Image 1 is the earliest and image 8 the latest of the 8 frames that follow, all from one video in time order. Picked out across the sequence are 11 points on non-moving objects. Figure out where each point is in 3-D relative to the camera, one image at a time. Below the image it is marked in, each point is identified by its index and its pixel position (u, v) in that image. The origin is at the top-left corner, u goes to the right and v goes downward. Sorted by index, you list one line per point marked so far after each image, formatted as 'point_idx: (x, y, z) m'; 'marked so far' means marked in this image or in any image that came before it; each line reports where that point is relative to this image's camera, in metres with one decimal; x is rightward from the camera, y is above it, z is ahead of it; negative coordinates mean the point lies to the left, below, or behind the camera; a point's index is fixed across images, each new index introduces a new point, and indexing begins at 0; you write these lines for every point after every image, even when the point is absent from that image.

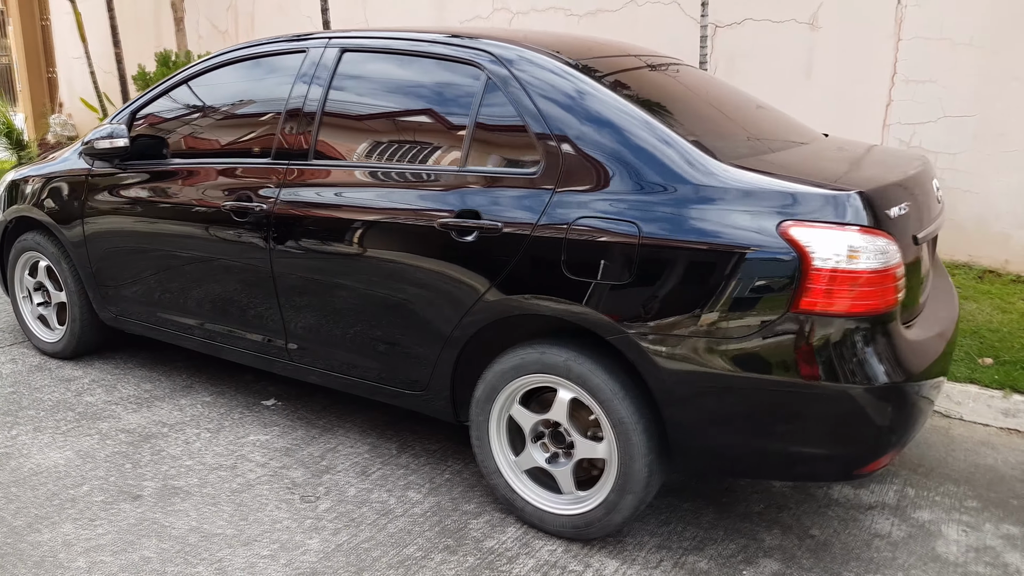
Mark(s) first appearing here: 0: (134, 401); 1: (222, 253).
0: (-1.7, -0.5, +3.7) m
1: (-1.1, +0.2, +3.3) m
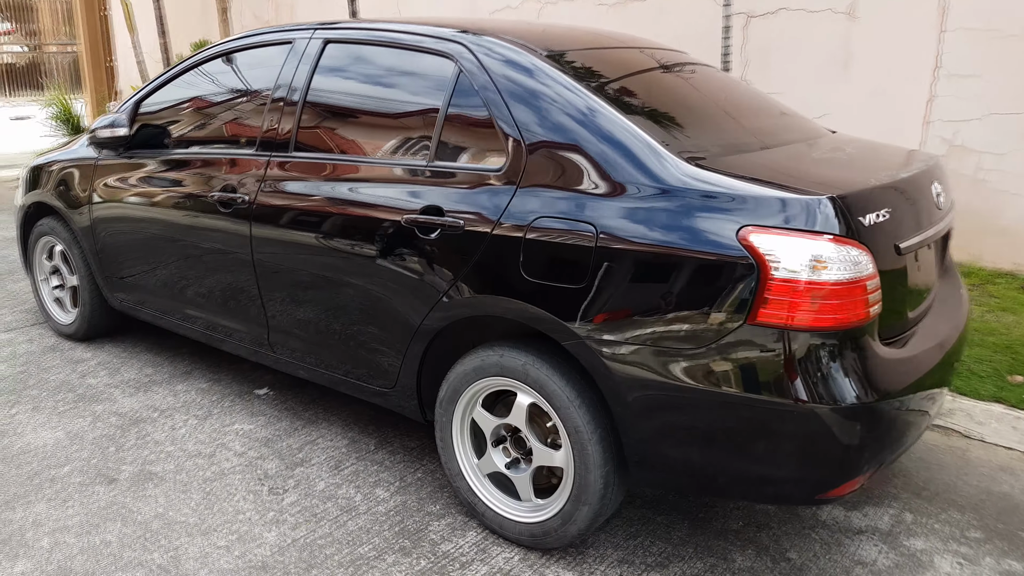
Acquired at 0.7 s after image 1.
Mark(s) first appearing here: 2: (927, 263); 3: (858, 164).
0: (-1.7, -0.4, +3.7) m
1: (-1.2, +0.2, +3.3) m
2: (+1.3, +0.1, +2.6) m
3: (+1.1, +0.4, +2.6) m
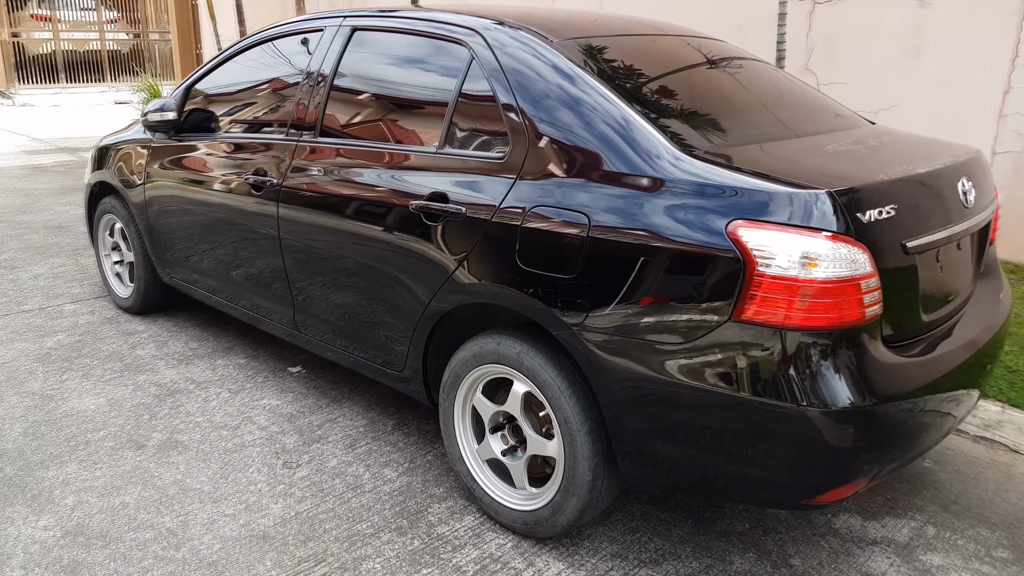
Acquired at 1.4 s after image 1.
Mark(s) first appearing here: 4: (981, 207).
0: (-1.6, -0.3, +3.9) m
1: (-1.1, +0.3, +3.5) m
2: (+1.3, +0.1, +2.5) m
3: (+1.1, +0.4, +2.5) m
4: (+1.5, +0.3, +2.6) m
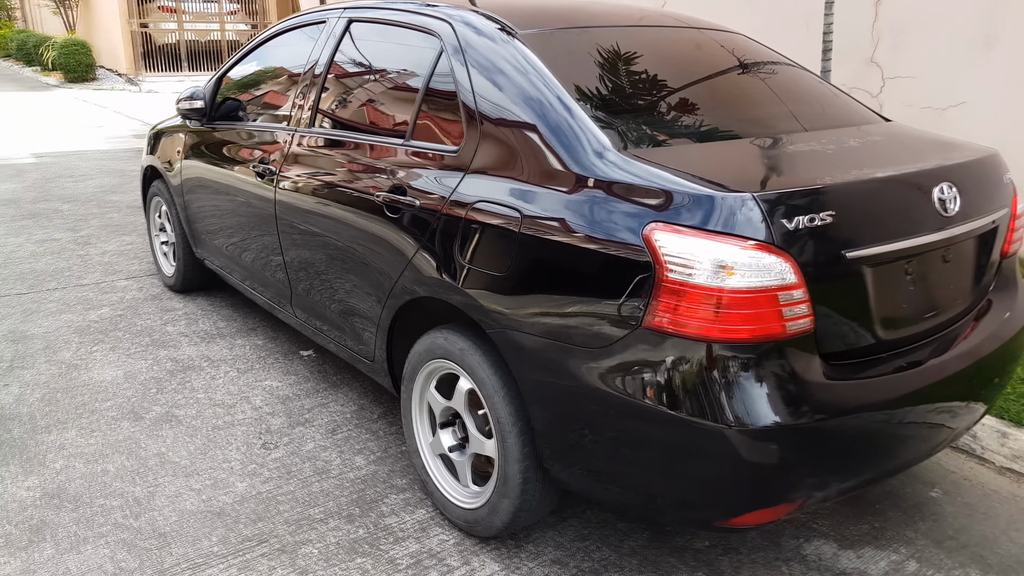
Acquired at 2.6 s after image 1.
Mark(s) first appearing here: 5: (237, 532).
0: (-1.6, -0.2, +4.1) m
1: (-1.1, +0.4, +3.6) m
2: (+1.2, 0.0, +2.2) m
3: (+1.0, +0.4, +2.3) m
4: (+1.4, +0.2, +2.4) m
5: (-0.9, -0.8, +2.6) m
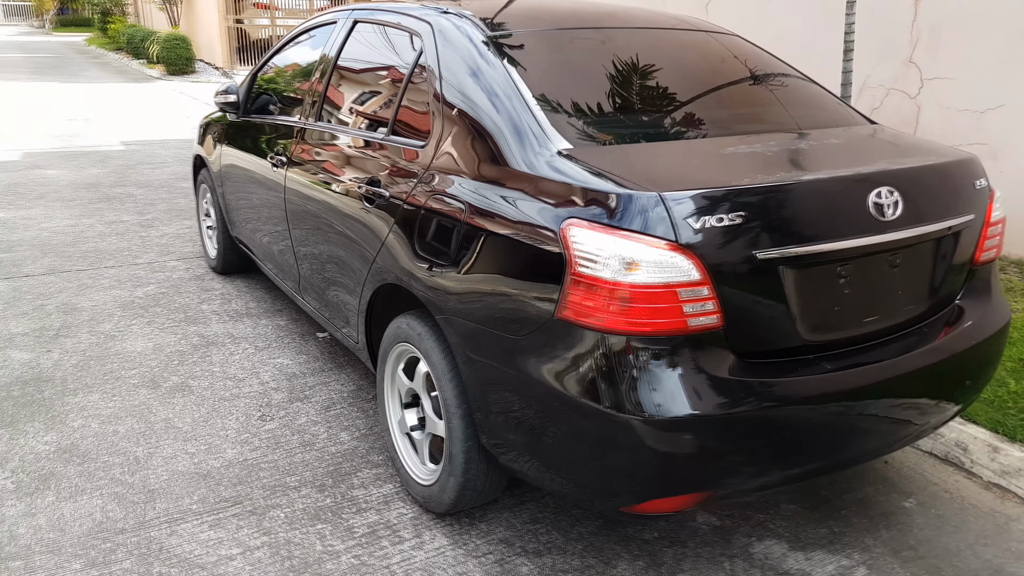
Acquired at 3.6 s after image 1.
0: (-1.5, -0.1, +4.4) m
1: (-1.1, +0.4, +3.8) m
2: (+1.0, 0.0, +2.2) m
3: (+0.8, +0.4, +2.3) m
4: (+1.2, +0.2, +2.4) m
5: (-1.0, -0.7, +2.8) m
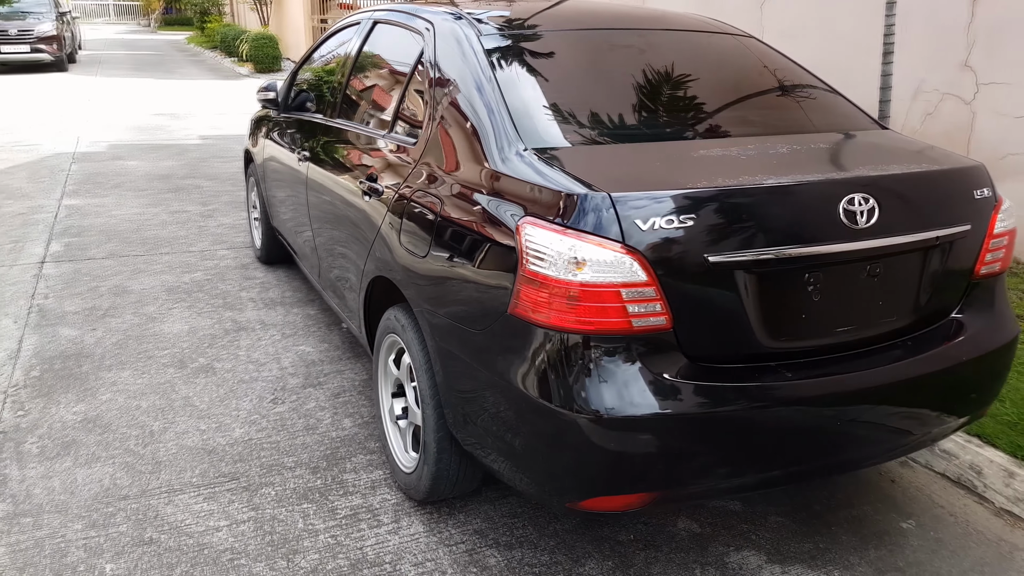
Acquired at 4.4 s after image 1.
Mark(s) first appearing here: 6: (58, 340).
0: (-1.4, -0.1, +4.6) m
1: (-1.0, +0.5, +4.0) m
2: (+0.9, 0.0, +2.2) m
3: (+0.8, +0.4, +2.3) m
4: (+1.2, +0.2, +2.3) m
5: (-1.1, -0.7, +2.9) m
6: (-2.2, -0.3, +3.9) m
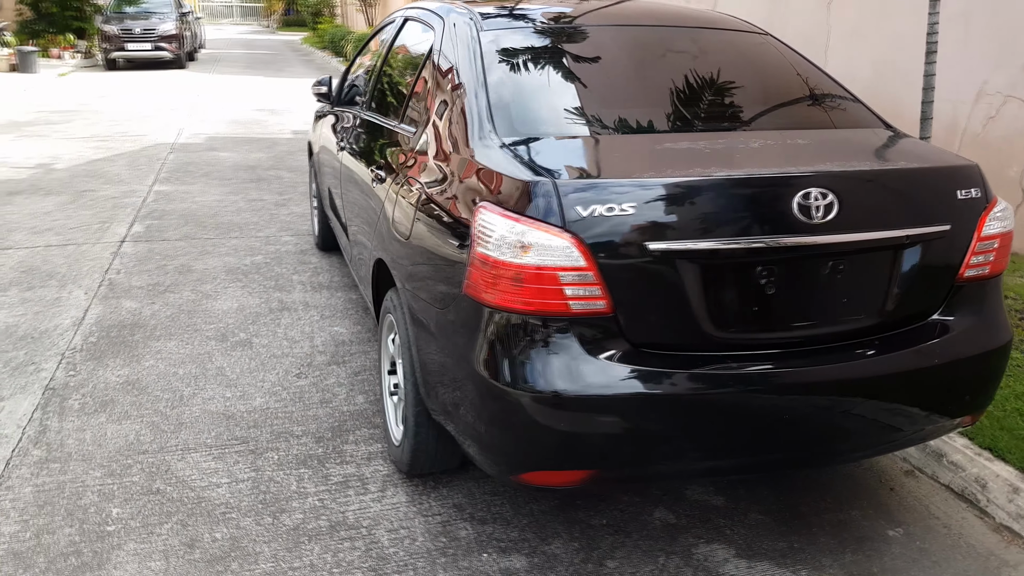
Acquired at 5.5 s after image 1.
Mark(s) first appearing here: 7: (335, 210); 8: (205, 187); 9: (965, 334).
0: (-1.2, 0.0, +4.8) m
1: (-0.8, +0.6, +4.2) m
2: (+0.8, 0.0, +2.2) m
3: (+0.7, +0.4, +2.3) m
4: (+1.1, +0.2, +2.2) m
5: (-1.1, -0.6, +3.2) m
6: (-2.1, -0.1, +4.3) m
7: (-1.0, +0.5, +4.8) m
8: (-2.8, +0.9, +7.4) m
9: (+1.3, -0.1, +2.4) m
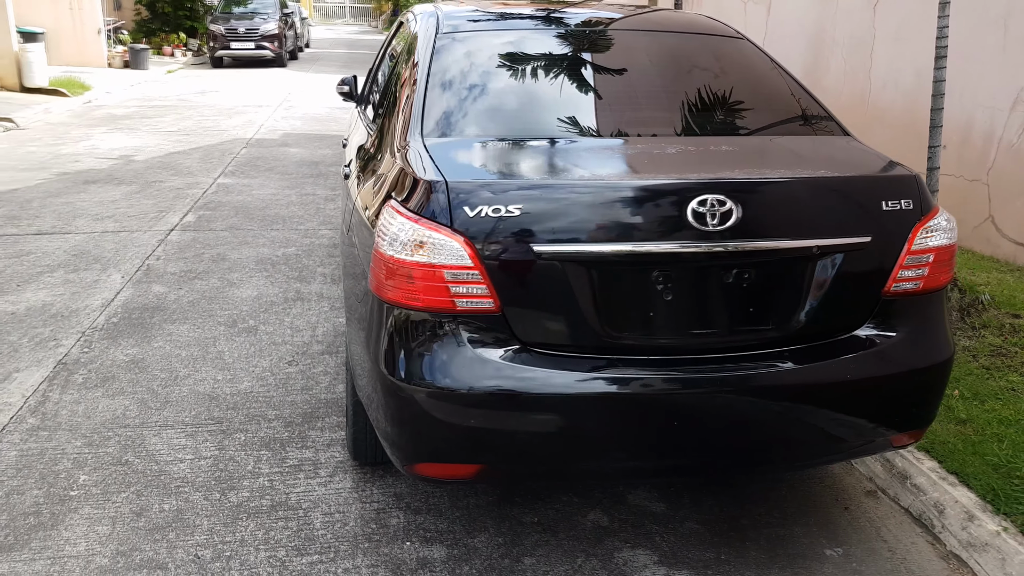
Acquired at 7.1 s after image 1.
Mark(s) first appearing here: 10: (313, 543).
0: (-1.1, +0.1, +5.0) m
1: (-0.8, +0.6, +4.3) m
2: (+0.5, 0.0, +2.1) m
3: (+0.4, +0.4, +2.3) m
4: (+0.8, +0.1, +2.2) m
5: (-1.2, -0.5, +3.4) m
6: (-2.1, 0.0, +4.6) m
7: (-0.9, +0.5, +5.0) m
8: (-2.3, +1.0, +7.7) m
9: (+1.1, -0.2, +2.3) m
10: (-0.6, -0.8, +2.6) m
